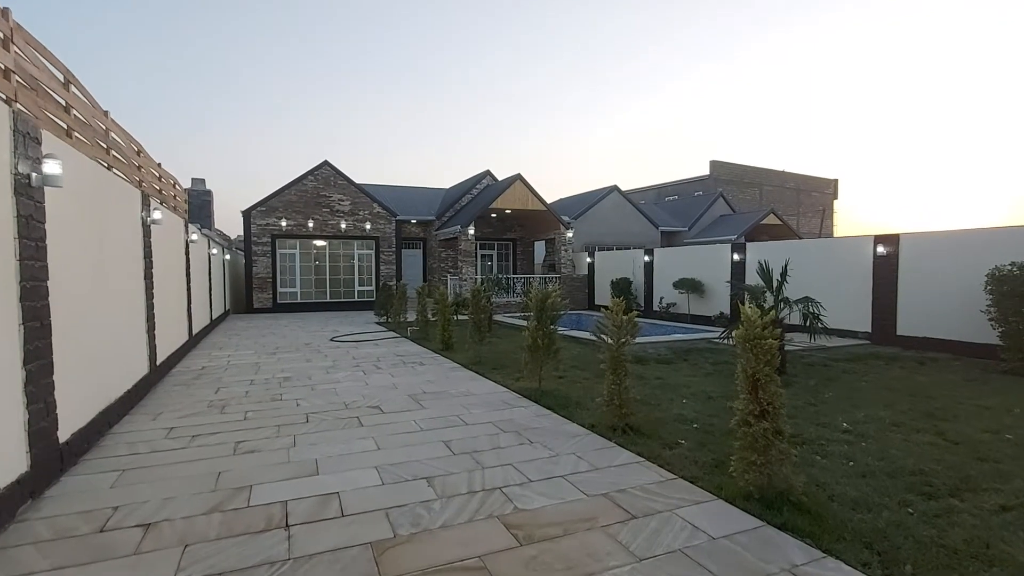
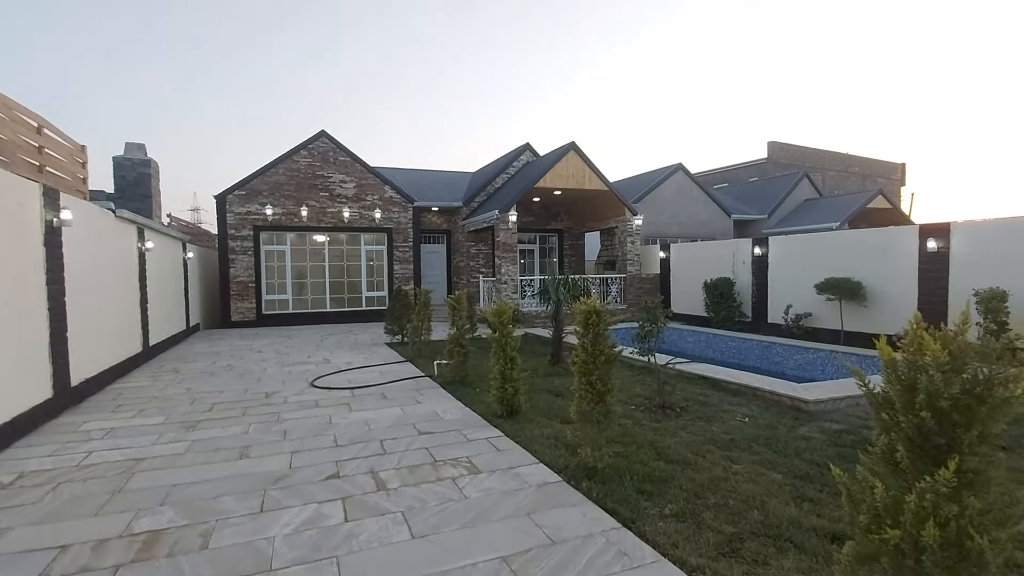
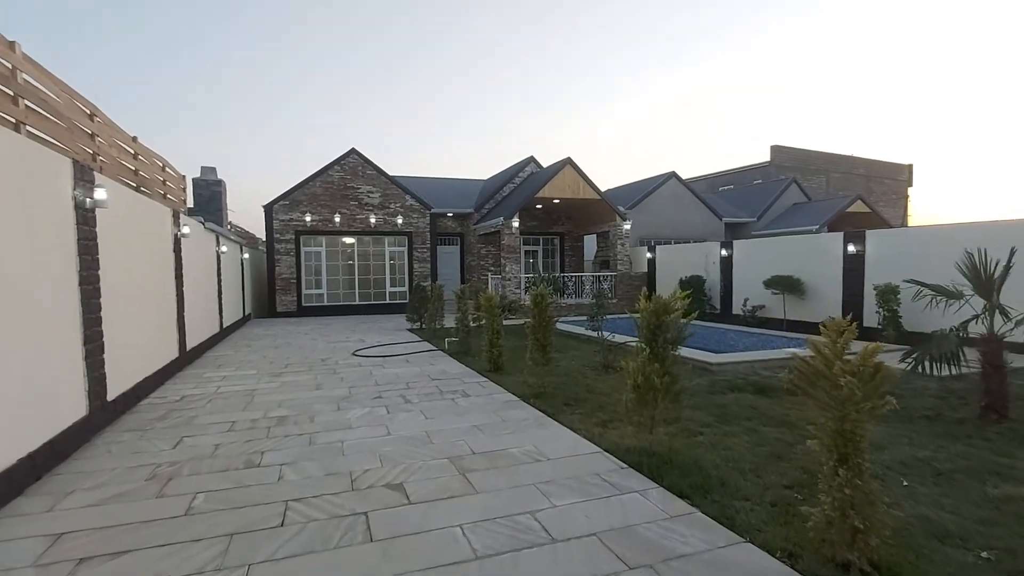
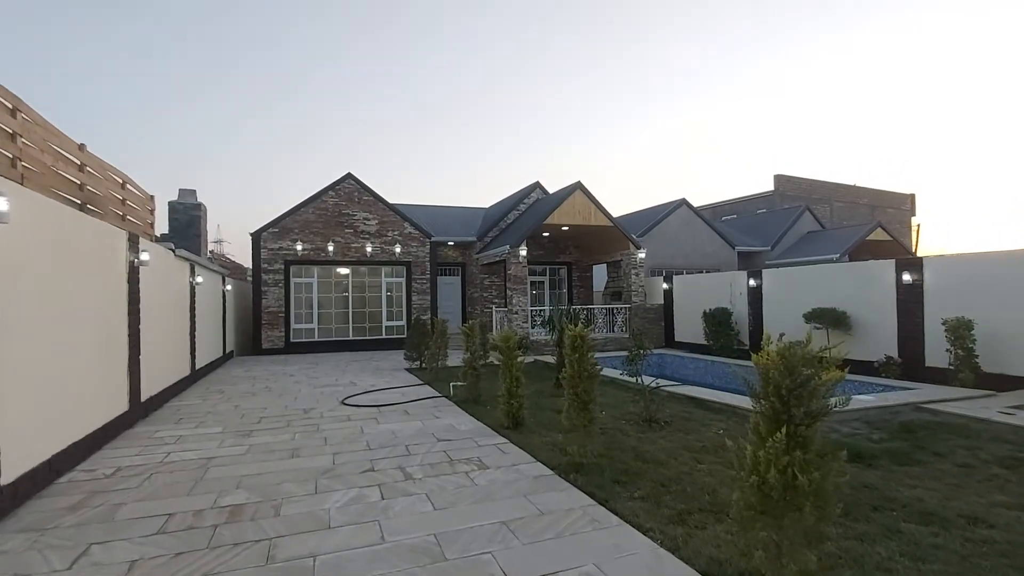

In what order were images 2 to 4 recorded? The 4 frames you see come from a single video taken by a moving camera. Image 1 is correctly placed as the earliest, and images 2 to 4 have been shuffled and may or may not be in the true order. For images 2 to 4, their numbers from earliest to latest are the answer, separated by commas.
3, 4, 2
